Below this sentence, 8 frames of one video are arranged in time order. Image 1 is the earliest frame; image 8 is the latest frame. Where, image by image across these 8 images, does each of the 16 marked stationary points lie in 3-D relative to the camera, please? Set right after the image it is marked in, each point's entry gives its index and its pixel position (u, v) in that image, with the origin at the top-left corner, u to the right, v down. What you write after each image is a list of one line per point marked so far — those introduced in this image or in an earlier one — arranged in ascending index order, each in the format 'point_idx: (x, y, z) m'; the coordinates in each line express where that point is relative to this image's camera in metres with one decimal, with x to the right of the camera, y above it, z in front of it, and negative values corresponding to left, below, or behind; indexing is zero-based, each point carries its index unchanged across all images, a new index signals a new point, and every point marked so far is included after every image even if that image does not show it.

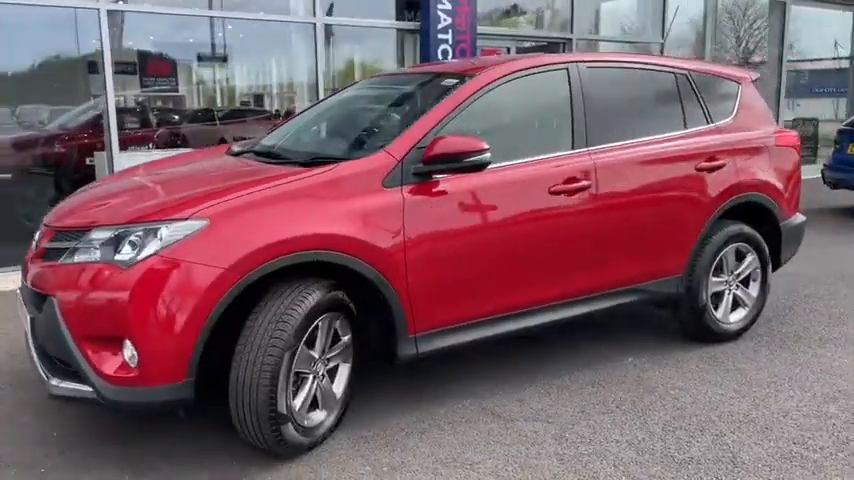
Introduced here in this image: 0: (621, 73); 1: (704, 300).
0: (+1.1, +1.0, +4.3) m
1: (+1.7, -0.4, +4.5) m
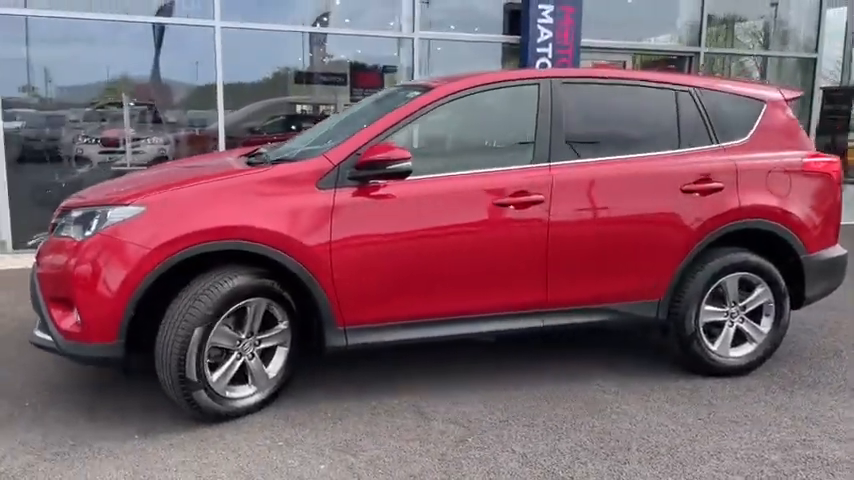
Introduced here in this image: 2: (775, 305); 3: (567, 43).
0: (+1.0, +0.9, +4.2) m
1: (+1.5, -0.5, +4.2) m
2: (+2.1, -0.4, +4.4) m
3: (+1.6, +2.3, +8.4) m
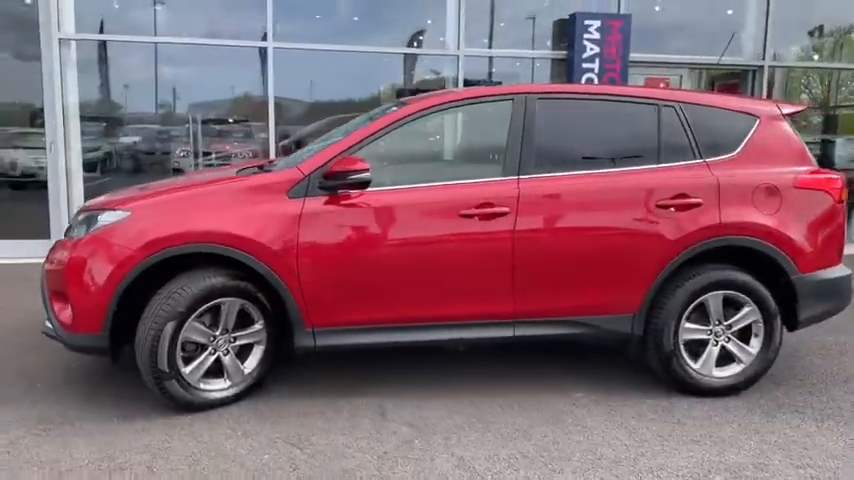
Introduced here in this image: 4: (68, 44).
0: (+0.9, +0.8, +4.2) m
1: (+1.4, -0.6, +4.2) m
2: (+1.9, -0.5, +4.2) m
3: (+2.2, +2.1, +8.4) m
4: (-3.9, +2.1, +7.9) m
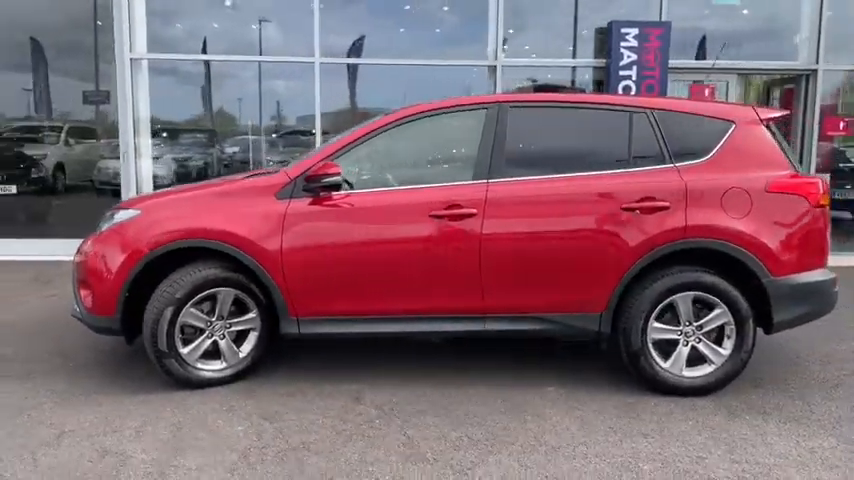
0: (+0.8, +0.8, +4.5) m
1: (+1.2, -0.6, +4.3) m
2: (+1.8, -0.5, +4.3) m
3: (+2.6, +2.0, +8.4) m
4: (-3.4, +2.1, +8.7) m
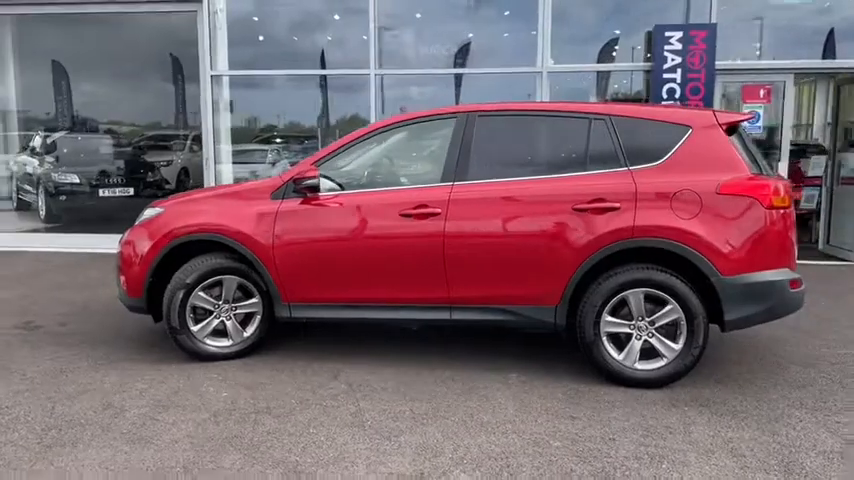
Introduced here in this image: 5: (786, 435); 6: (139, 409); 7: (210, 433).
0: (+0.6, +0.8, +4.8) m
1: (+1.0, -0.6, +4.6) m
2: (+1.6, -0.5, +4.5) m
3: (+3.1, +2.0, +8.4) m
4: (-2.8, +2.2, +9.8) m
5: (+1.9, -1.0, +3.8) m
6: (-1.7, -1.0, +4.2) m
7: (-1.1, -1.0, +3.9) m
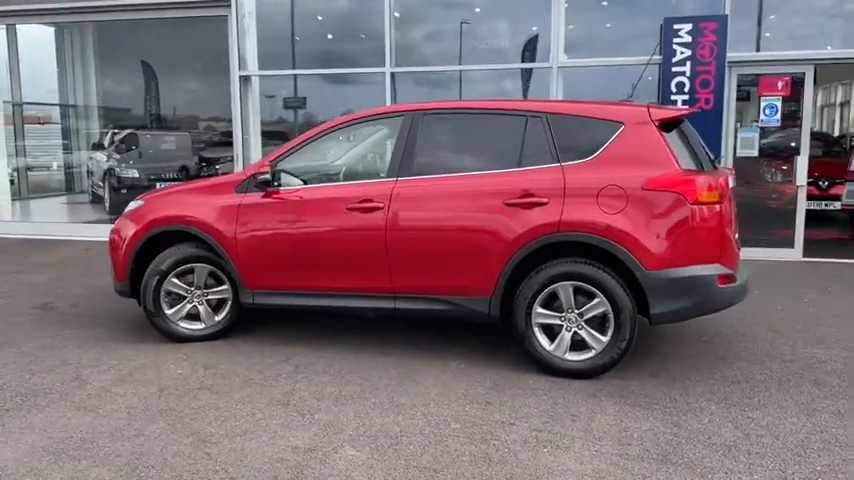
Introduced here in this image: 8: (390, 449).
0: (+0.3, +0.8, +5.0) m
1: (+0.6, -0.6, +4.7) m
2: (+1.2, -0.5, +4.5) m
3: (+3.2, +2.0, +8.2) m
4: (-2.5, +2.3, +10.3) m
5: (+1.4, -1.0, +3.9) m
6: (-2.1, -0.9, +4.7) m
7: (-1.6, -1.0, +4.3) m
8: (-0.2, -1.0, +3.7) m
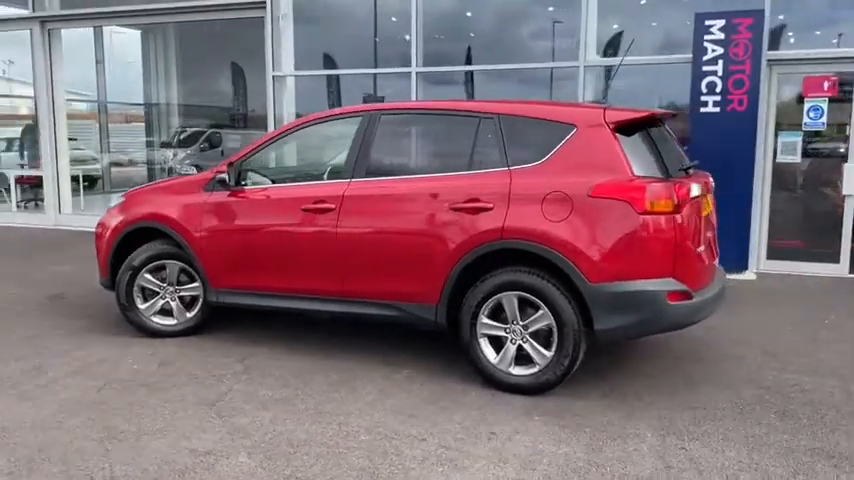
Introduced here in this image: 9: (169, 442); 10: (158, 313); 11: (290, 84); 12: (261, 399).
0: (0.0, +0.8, +4.8) m
1: (+0.3, -0.6, +4.5) m
2: (+0.8, -0.5, +4.3) m
3: (+3.3, +1.9, +7.7) m
4: (-2.1, +2.3, +10.5) m
5: (+0.9, -1.1, +3.6) m
6: (-2.5, -0.9, +4.8) m
7: (-2.0, -0.9, +4.4) m
8: (-0.7, -1.1, +3.6) m
9: (-1.3, -1.0, +3.7) m
10: (-2.1, -0.6, +5.7) m
11: (-1.9, +2.2, +10.4) m
12: (-1.0, -0.9, +4.4) m
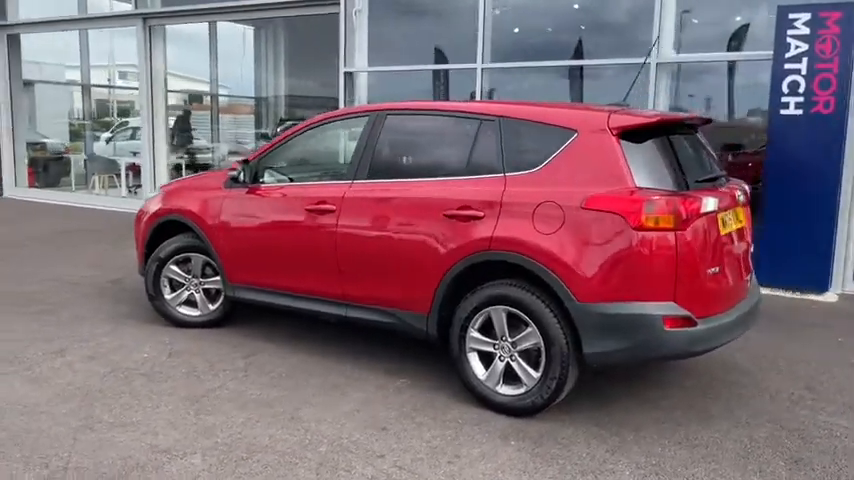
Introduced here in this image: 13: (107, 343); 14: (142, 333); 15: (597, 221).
0: (0.0, +0.8, +4.6) m
1: (+0.2, -0.7, +4.3) m
2: (+0.7, -0.6, +4.0) m
3: (+3.8, +1.7, +6.9) m
4: (-1.0, +2.4, +10.5) m
5: (+0.6, -1.1, +3.3) m
6: (-2.5, -0.8, +5.1) m
7: (-2.1, -0.9, +4.5) m
8: (-0.9, -1.1, +3.5) m
9: (-1.5, -1.0, +3.8) m
10: (-1.9, -0.5, +5.8) m
11: (-0.9, +2.3, +10.4) m
12: (-1.1, -0.9, +4.4) m
13: (-2.3, -0.8, +5.4) m
14: (-2.2, -0.7, +5.6) m
15: (+0.9, +0.1, +3.8) m
